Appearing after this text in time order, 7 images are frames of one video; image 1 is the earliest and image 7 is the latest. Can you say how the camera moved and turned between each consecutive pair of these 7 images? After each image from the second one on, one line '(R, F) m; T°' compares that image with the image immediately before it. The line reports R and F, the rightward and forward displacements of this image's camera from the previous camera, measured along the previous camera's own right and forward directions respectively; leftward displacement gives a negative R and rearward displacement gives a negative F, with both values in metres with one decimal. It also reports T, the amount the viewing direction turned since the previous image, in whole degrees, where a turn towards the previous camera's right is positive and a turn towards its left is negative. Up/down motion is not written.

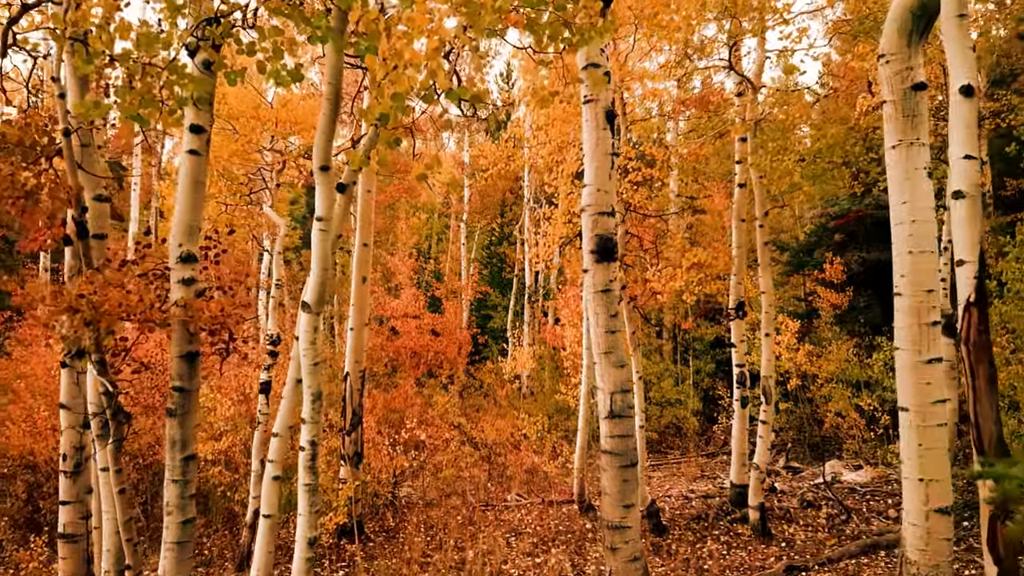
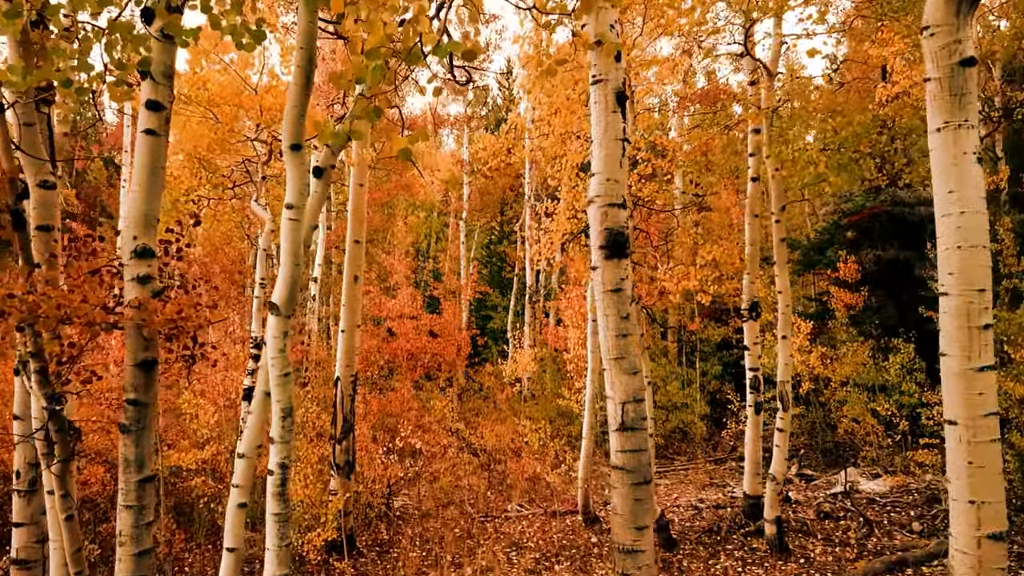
(0.0, +0.5) m; 0°
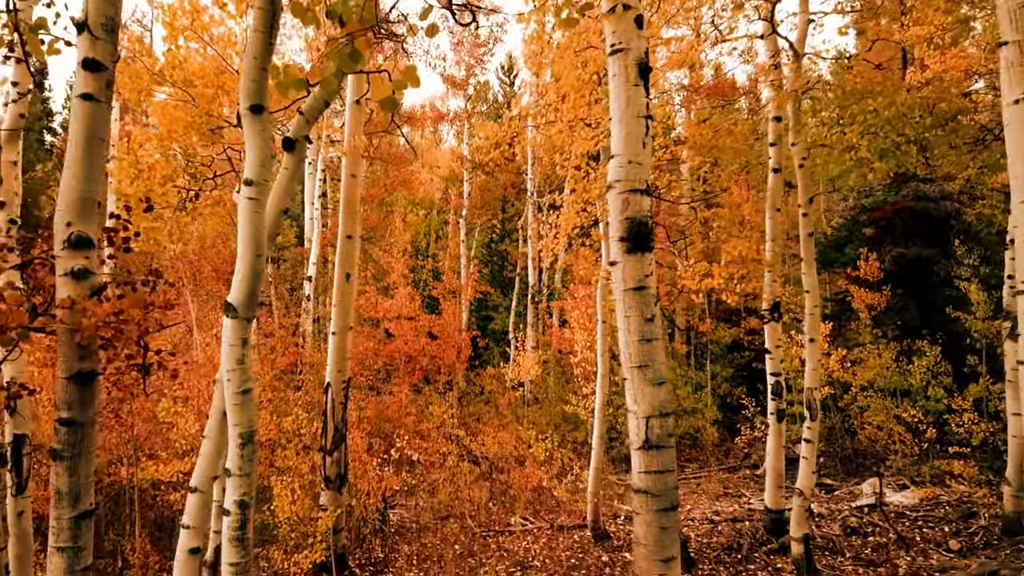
(-0.1, +0.6) m; 0°
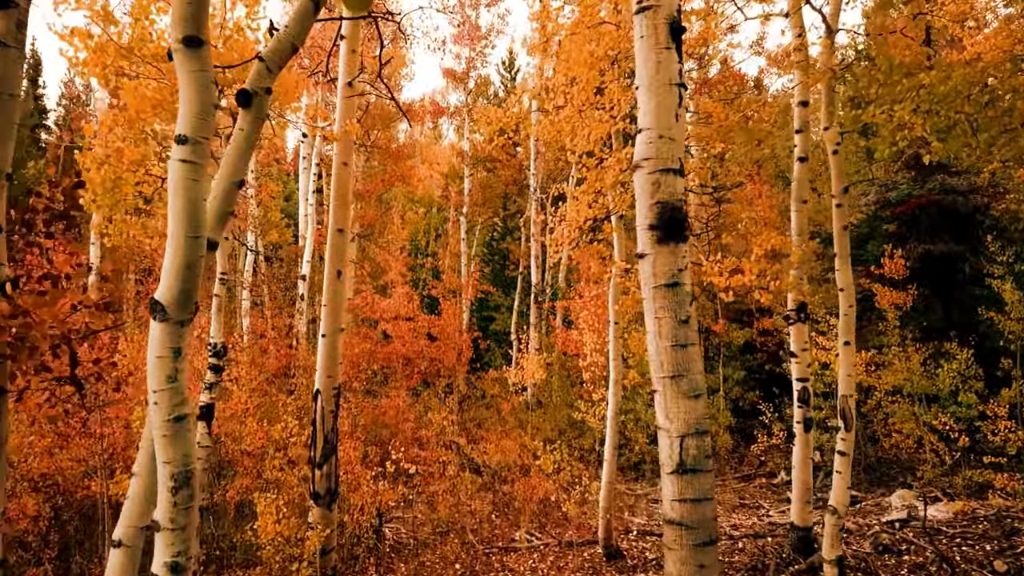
(-0.1, +0.7) m; 0°
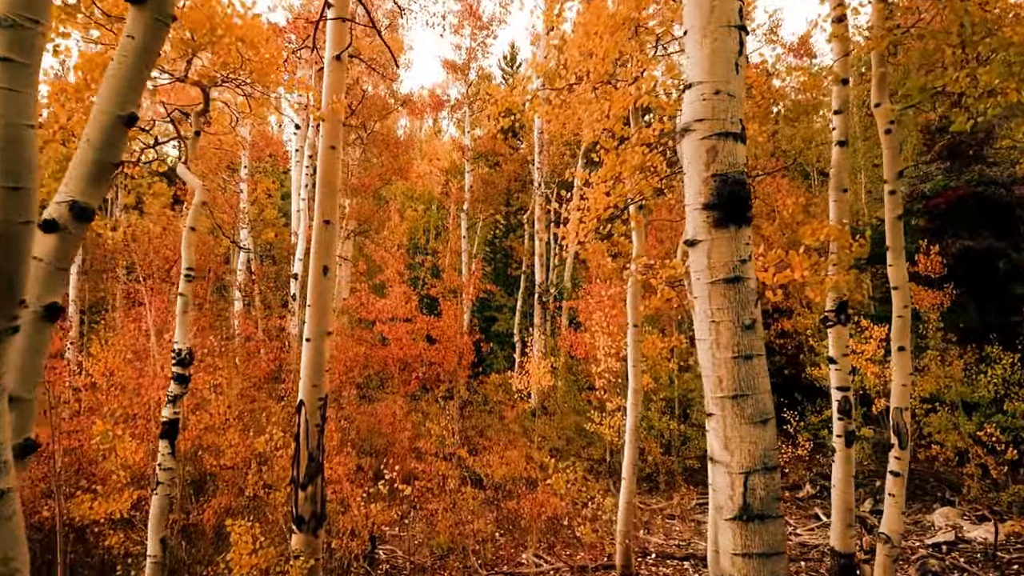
(-0.1, +0.8) m; 0°
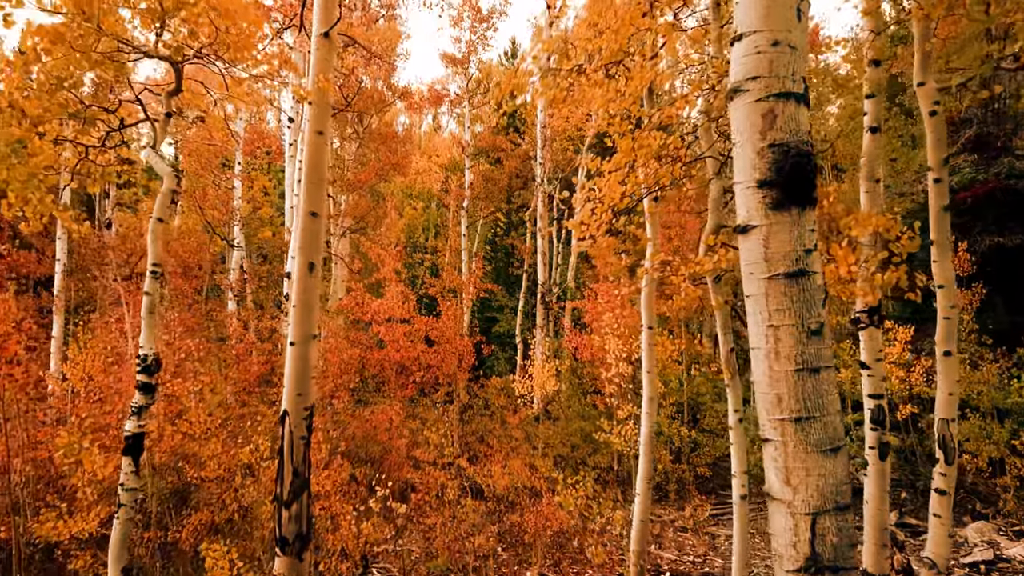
(0.0, +0.6) m; 0°
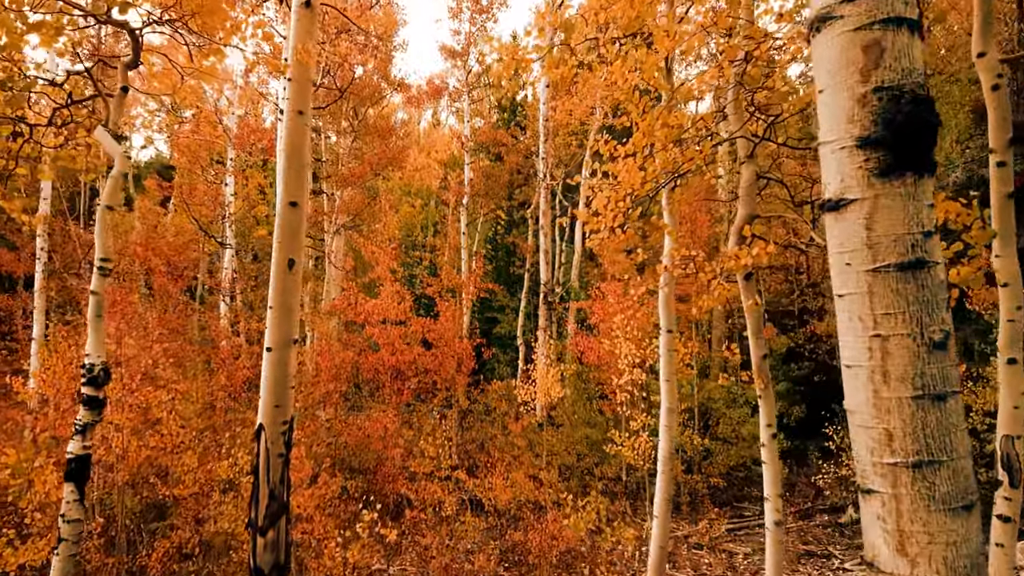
(0.0, +0.7) m; 0°
